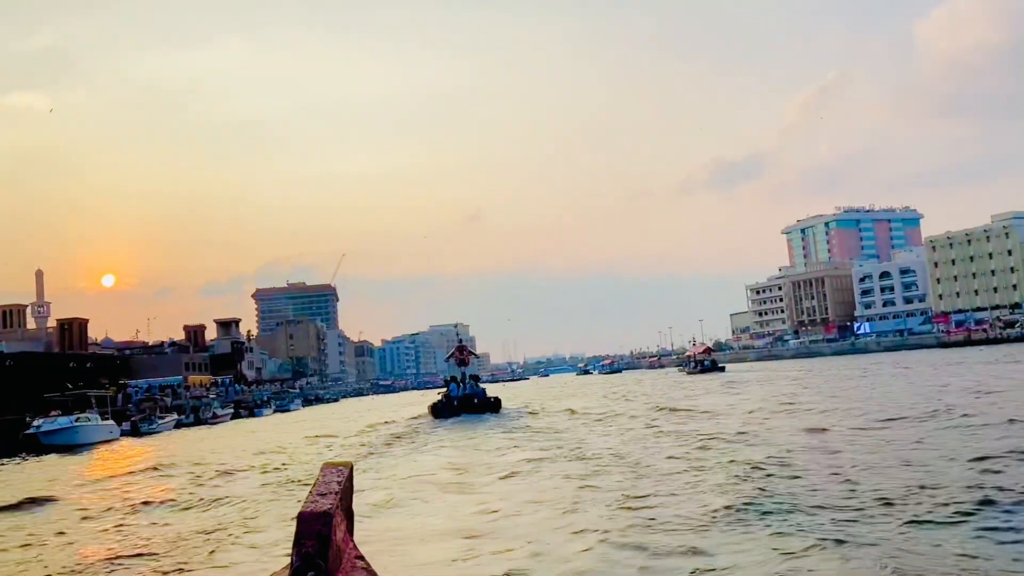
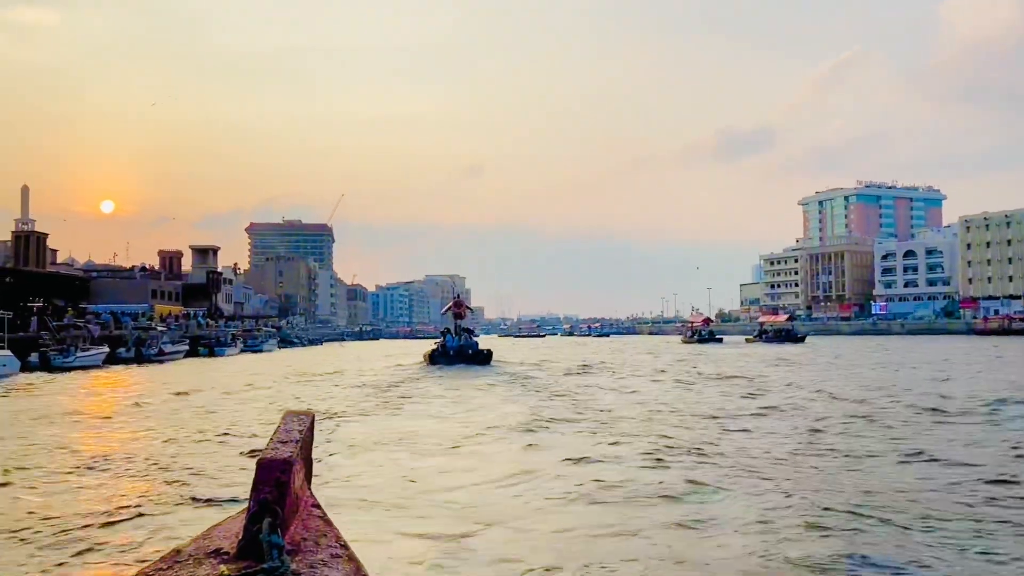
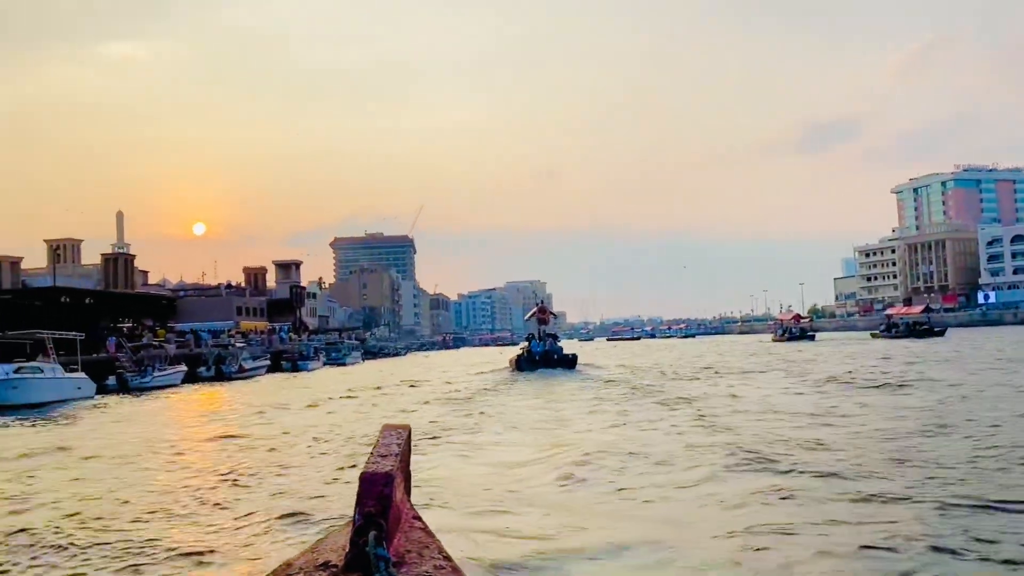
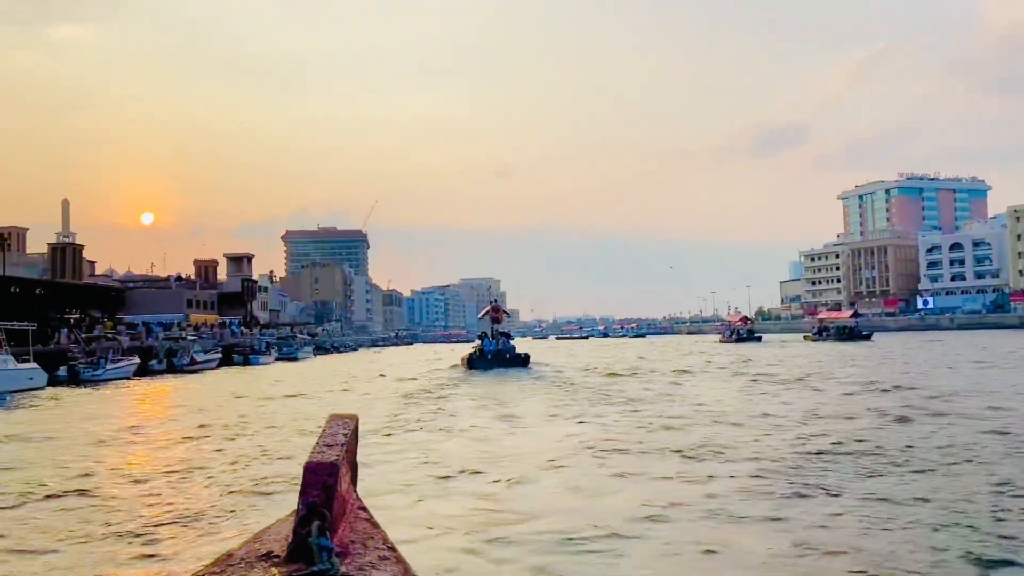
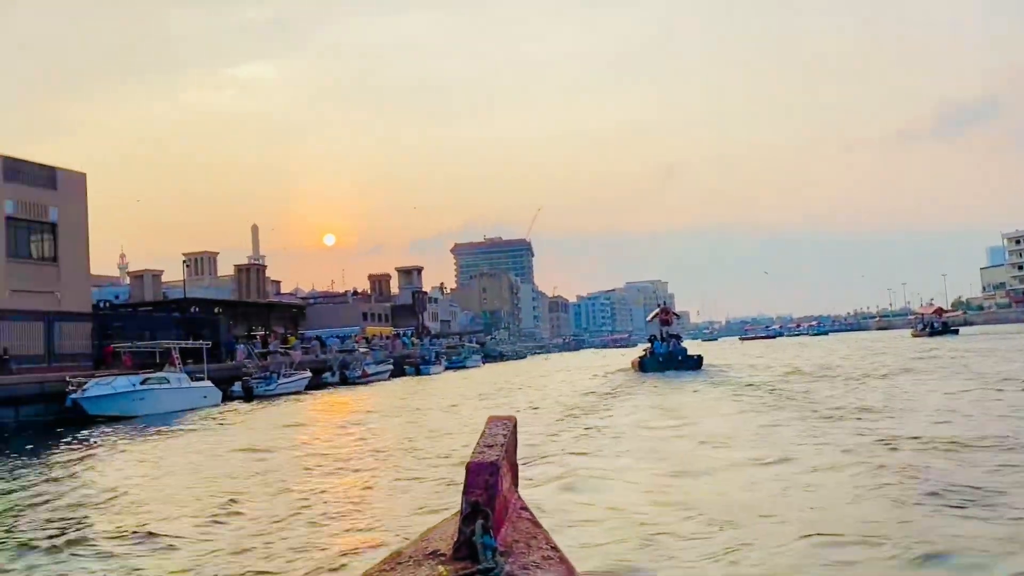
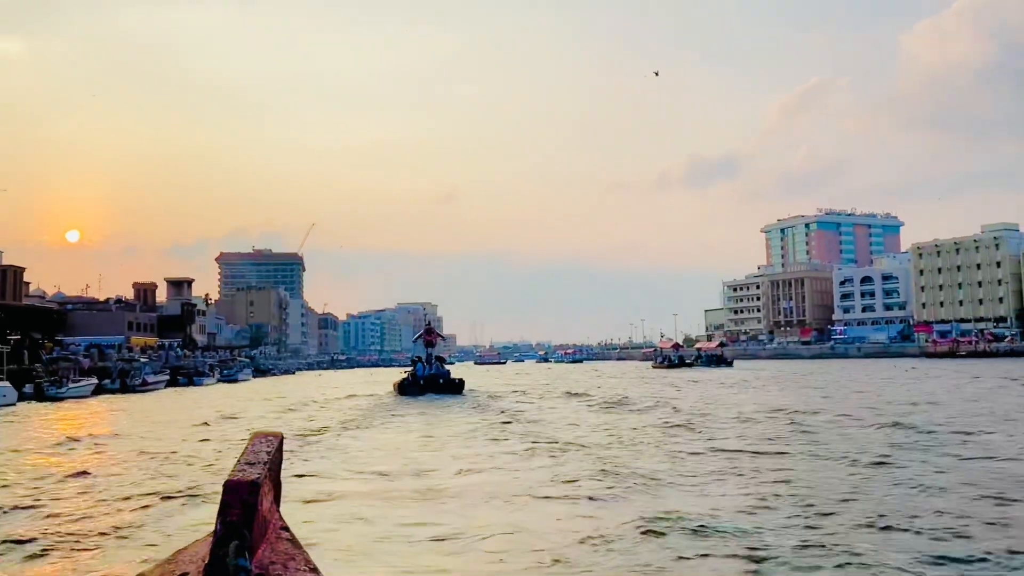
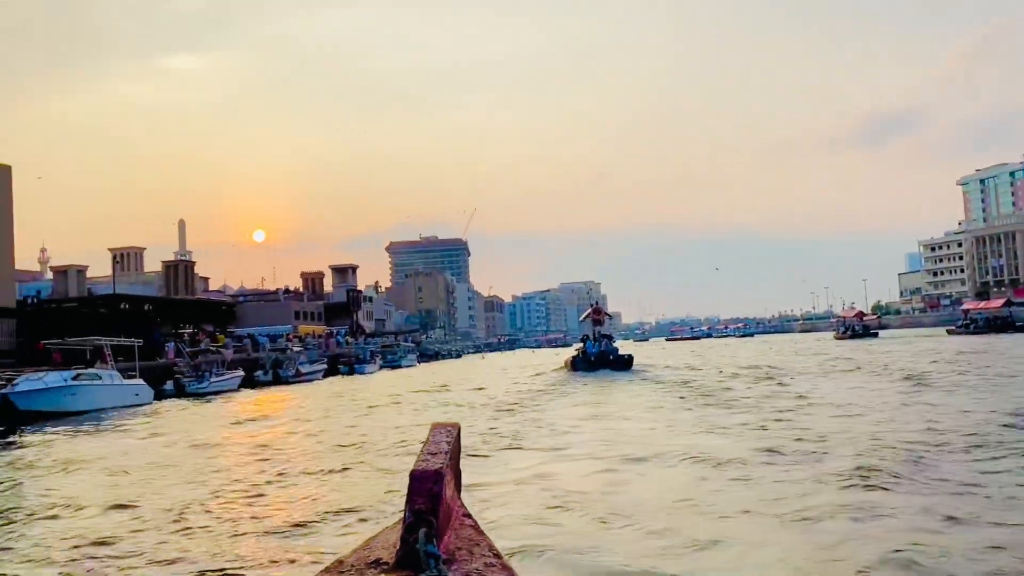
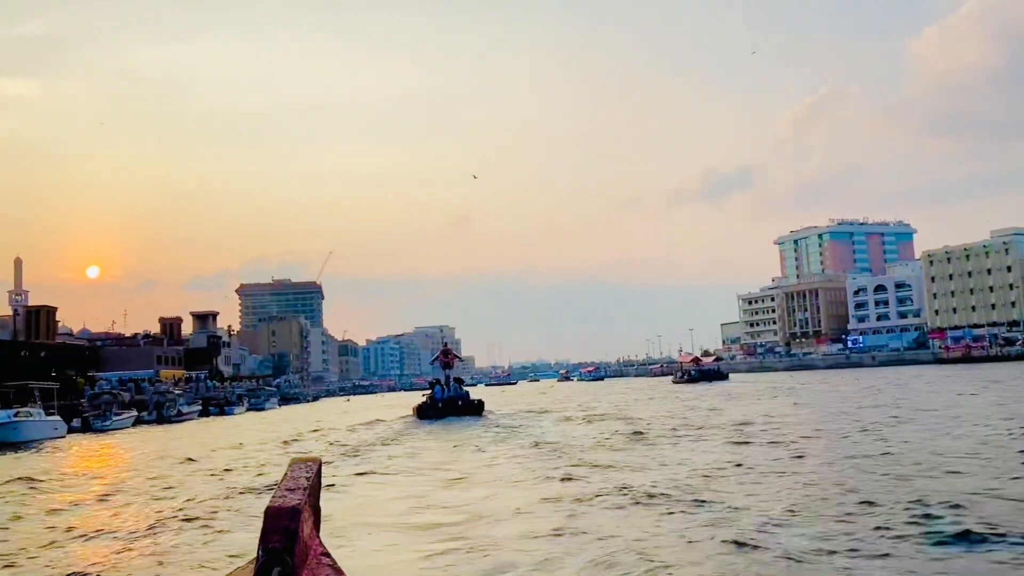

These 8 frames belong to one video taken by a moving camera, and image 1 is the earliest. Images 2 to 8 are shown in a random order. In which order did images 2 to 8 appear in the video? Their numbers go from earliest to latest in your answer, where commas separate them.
8, 6, 2, 4, 3, 7, 5
